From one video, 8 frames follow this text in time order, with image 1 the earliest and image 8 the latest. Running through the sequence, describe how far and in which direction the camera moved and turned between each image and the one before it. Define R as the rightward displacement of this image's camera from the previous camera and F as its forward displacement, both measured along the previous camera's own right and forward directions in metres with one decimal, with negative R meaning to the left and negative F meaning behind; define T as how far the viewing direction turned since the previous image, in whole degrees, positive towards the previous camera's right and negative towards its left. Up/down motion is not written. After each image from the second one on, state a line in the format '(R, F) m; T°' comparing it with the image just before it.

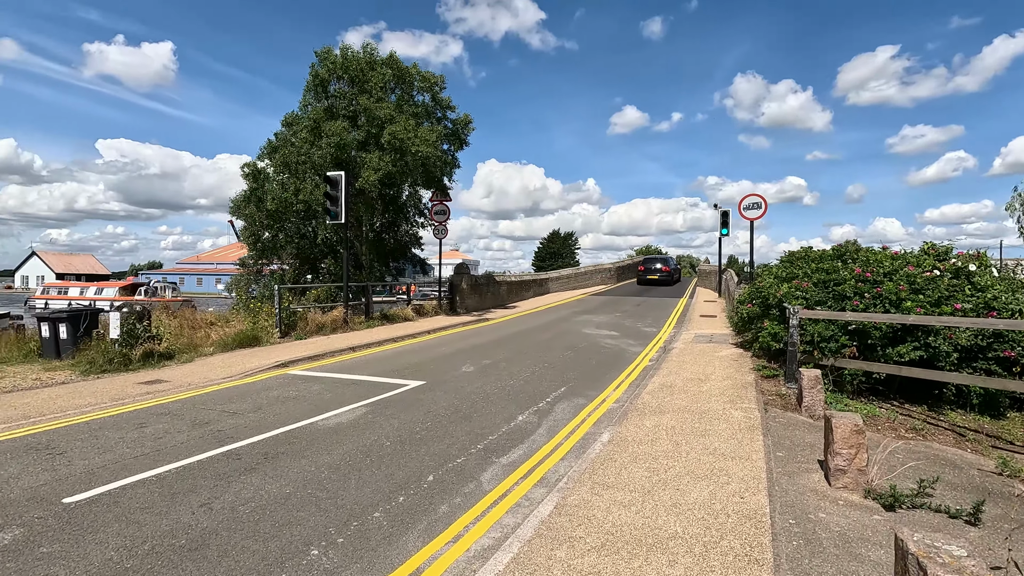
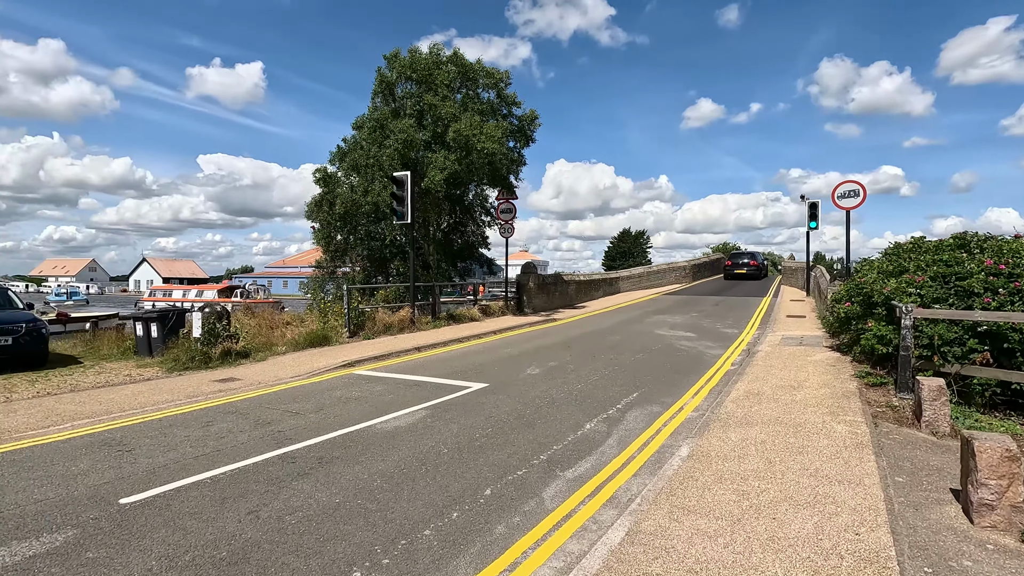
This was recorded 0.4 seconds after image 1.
(0.0, +0.5) m; -7°
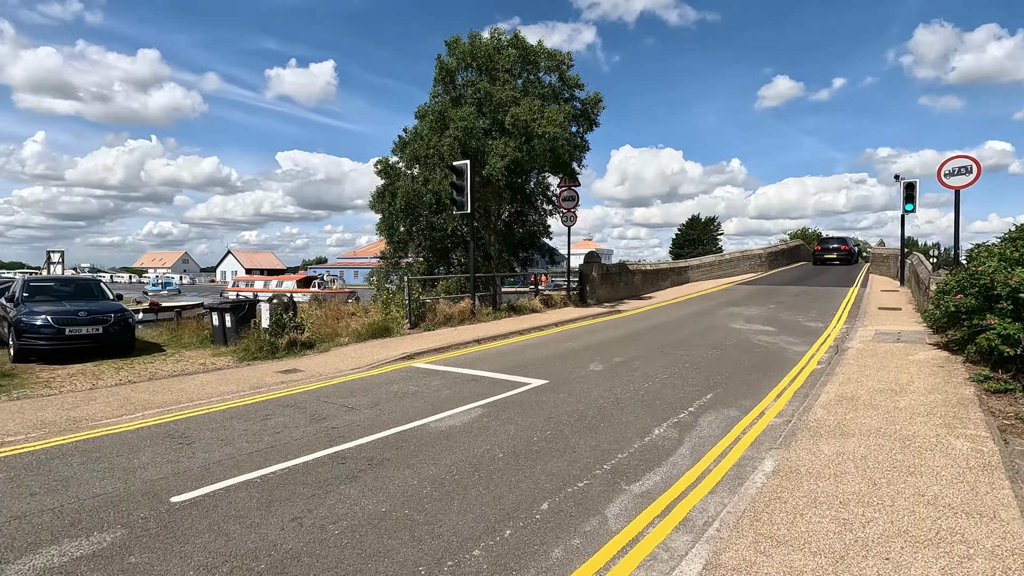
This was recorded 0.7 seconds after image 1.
(0.0, +0.4) m; -7°
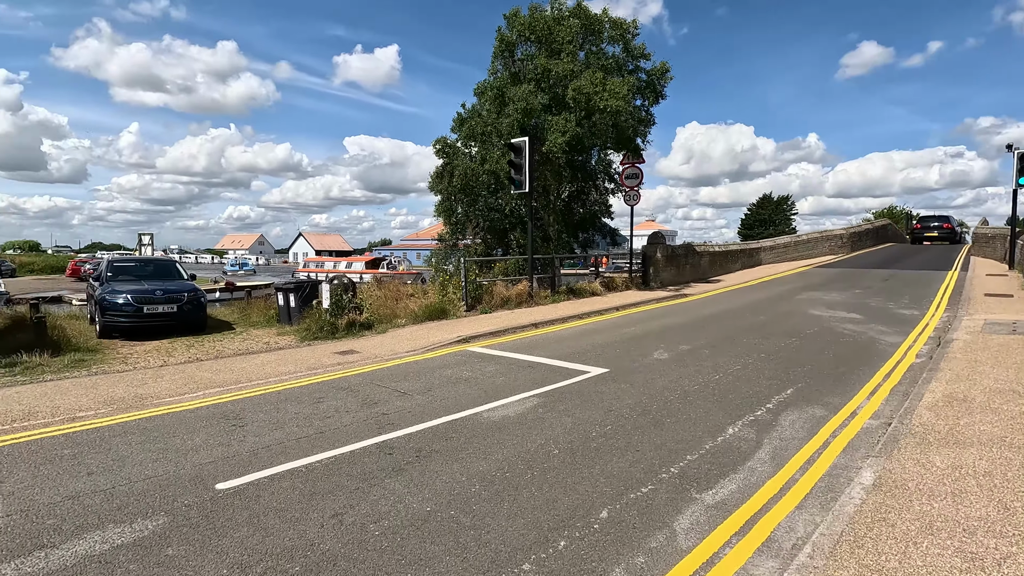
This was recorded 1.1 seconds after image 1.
(0.0, +0.4) m; -6°
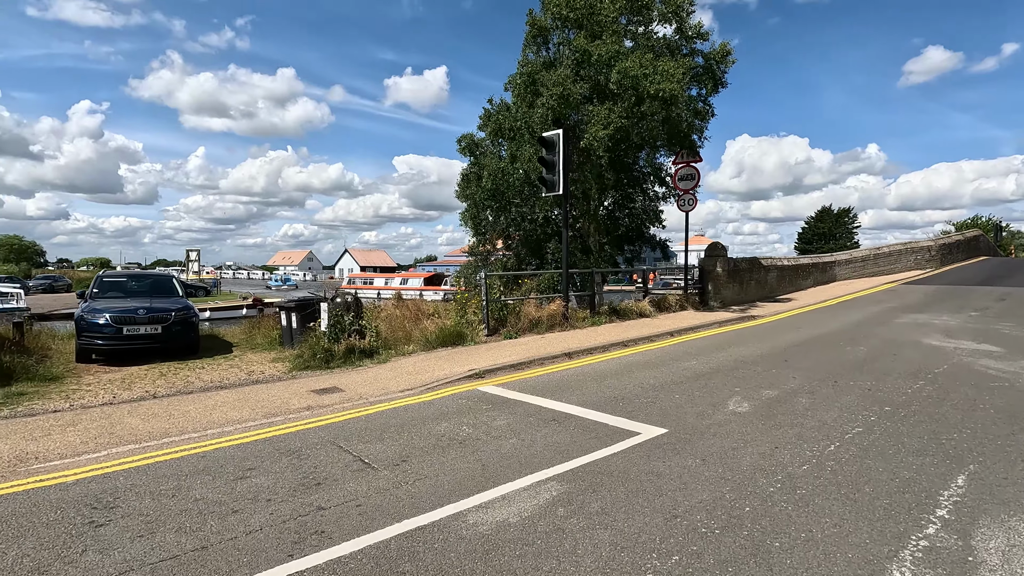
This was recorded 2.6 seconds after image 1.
(+0.3, +2.0) m; -5°
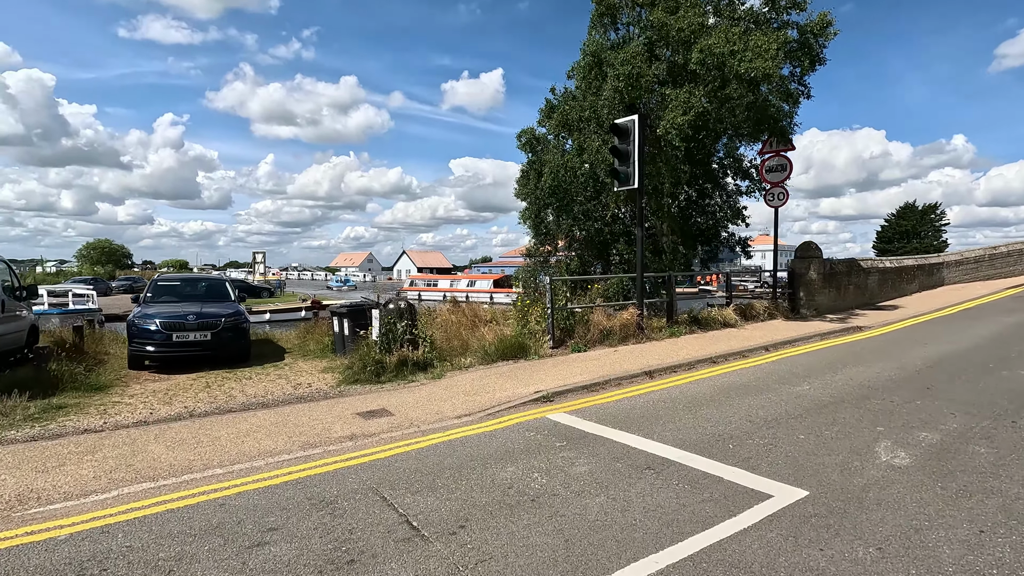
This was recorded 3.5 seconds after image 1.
(-0.2, +1.1) m; -6°
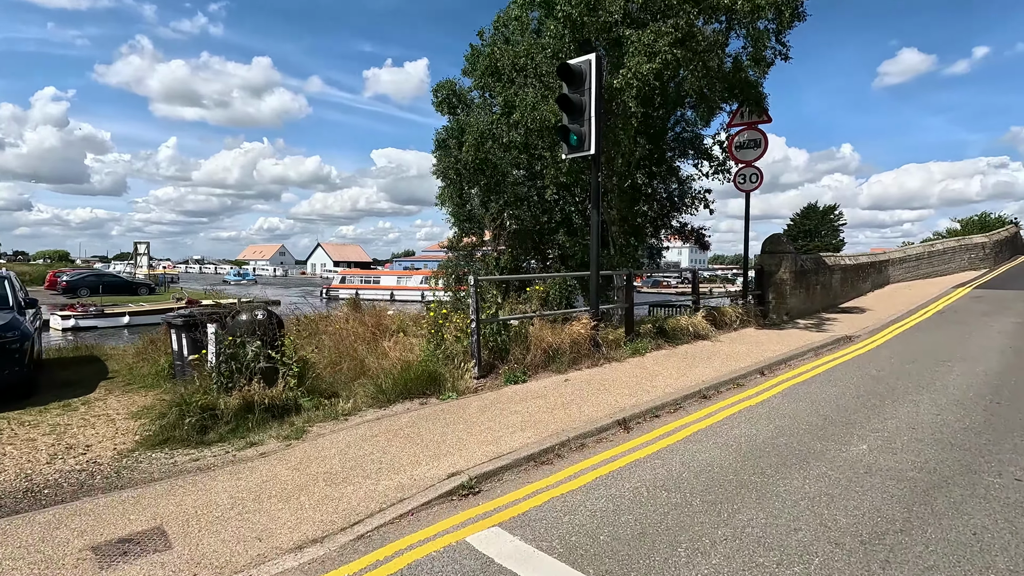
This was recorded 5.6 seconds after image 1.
(+0.2, +2.8) m; +8°
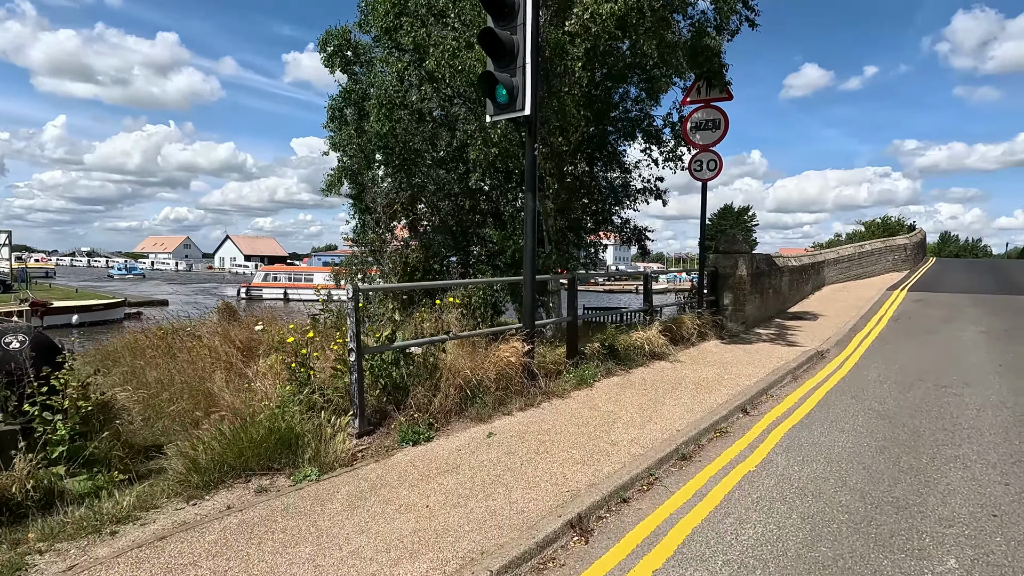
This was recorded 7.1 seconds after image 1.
(+0.2, +2.0) m; +8°
